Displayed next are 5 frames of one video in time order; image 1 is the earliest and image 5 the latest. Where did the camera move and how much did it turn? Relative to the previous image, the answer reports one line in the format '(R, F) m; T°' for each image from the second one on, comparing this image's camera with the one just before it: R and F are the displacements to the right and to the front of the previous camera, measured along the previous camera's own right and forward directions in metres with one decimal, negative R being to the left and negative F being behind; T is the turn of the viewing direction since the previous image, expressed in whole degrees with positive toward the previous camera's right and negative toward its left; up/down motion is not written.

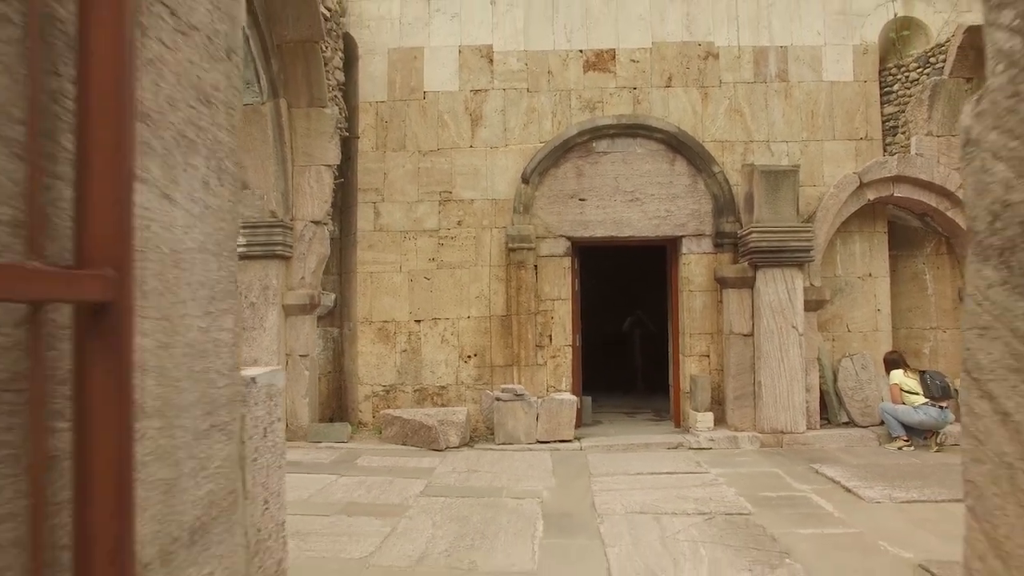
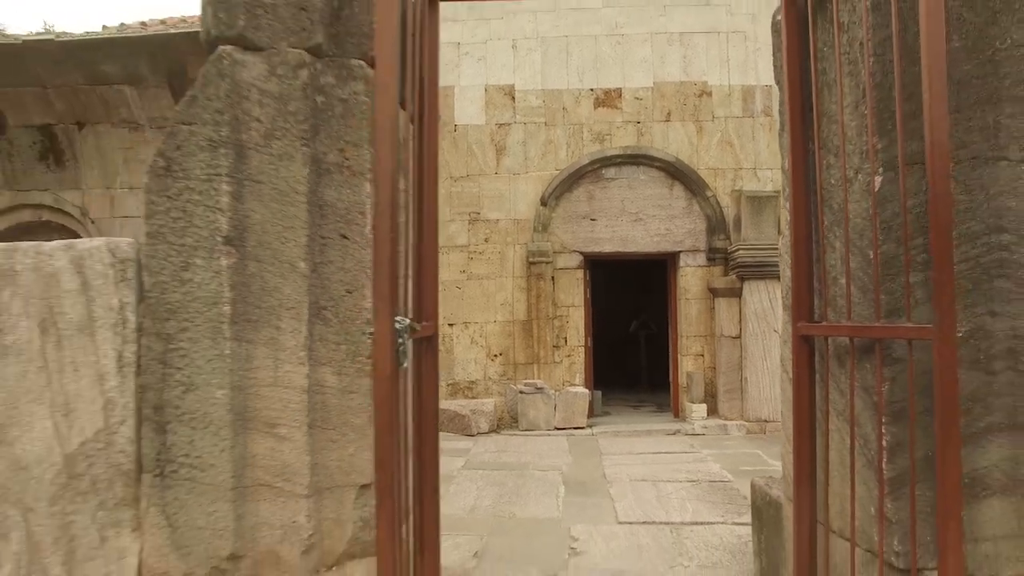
(-0.1, -1.2) m; -1°
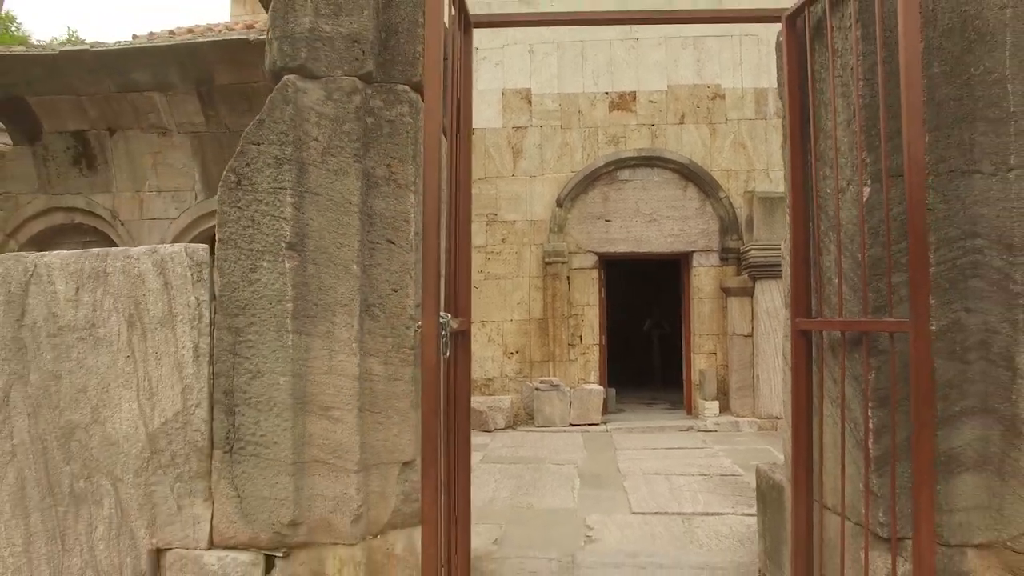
(0.0, -0.2) m; -1°
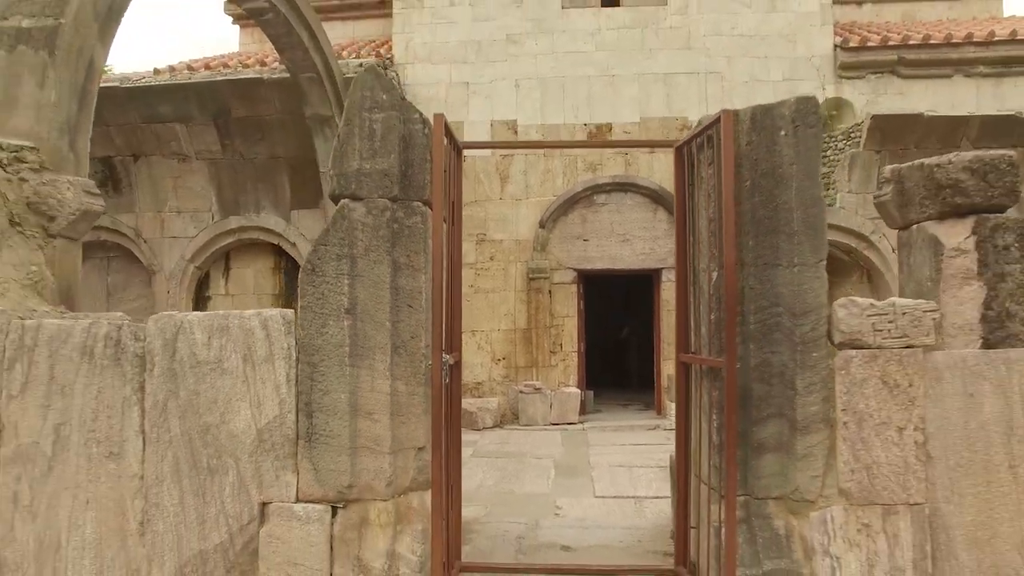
(+0.1, -1.0) m; +1°
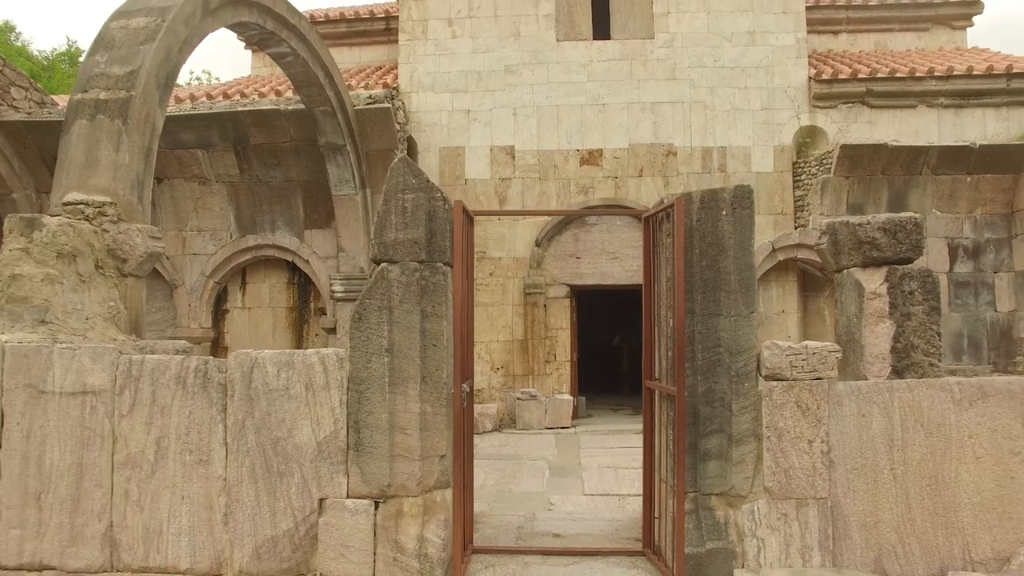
(0.0, -0.8) m; 0°
